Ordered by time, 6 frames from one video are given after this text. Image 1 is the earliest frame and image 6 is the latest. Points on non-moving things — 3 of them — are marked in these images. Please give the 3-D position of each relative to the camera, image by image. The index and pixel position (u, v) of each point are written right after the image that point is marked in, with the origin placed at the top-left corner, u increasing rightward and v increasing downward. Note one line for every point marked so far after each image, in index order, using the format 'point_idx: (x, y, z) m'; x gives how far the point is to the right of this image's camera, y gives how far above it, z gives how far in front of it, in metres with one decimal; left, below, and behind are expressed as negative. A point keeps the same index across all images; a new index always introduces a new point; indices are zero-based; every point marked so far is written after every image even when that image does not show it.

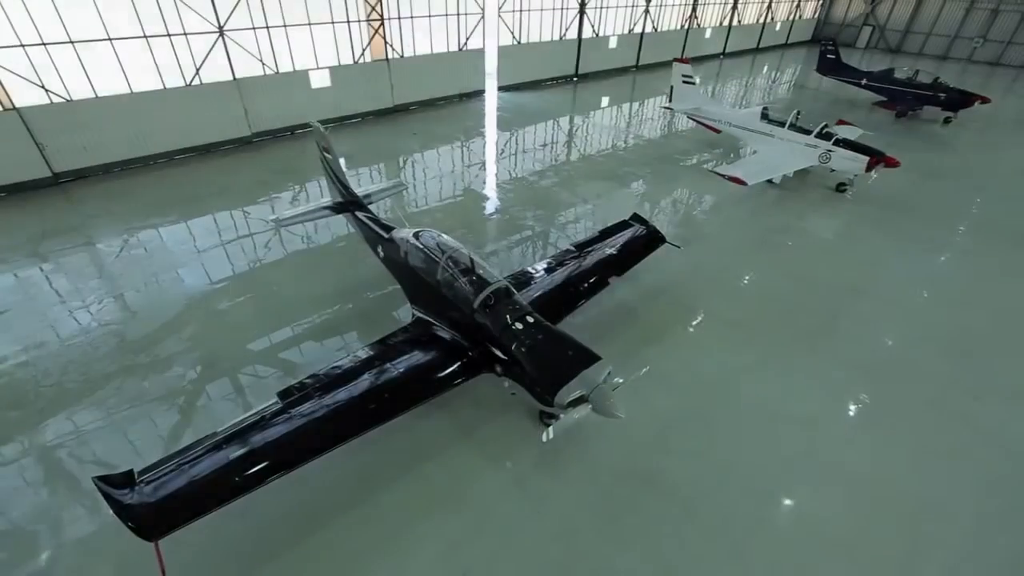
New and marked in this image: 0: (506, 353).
0: (-0.1, -0.6, +4.0) m
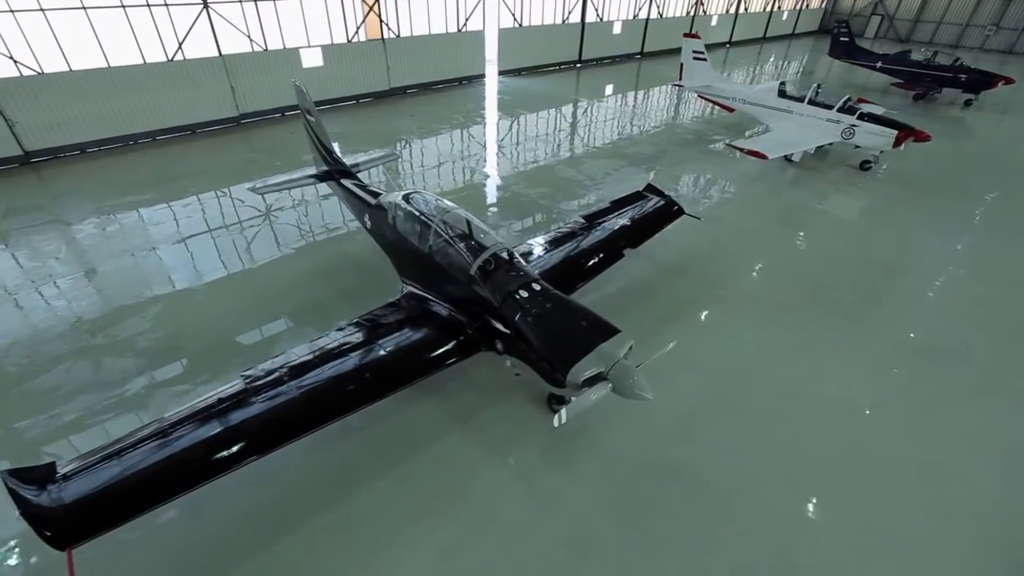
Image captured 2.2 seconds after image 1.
0: (0.0, -0.3, +3.4) m
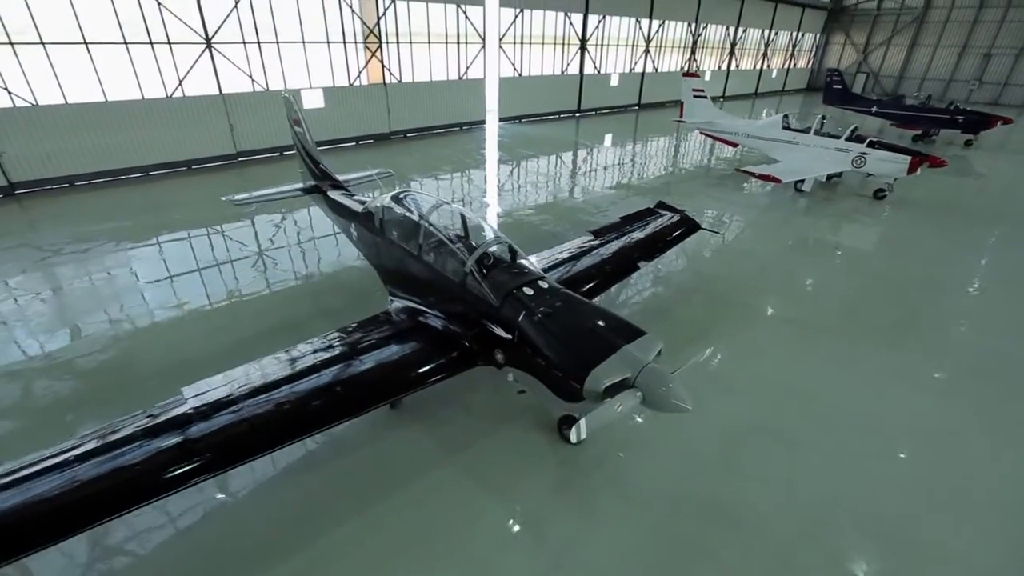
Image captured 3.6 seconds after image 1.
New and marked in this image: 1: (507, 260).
0: (0.0, -0.3, +2.9) m
1: (0.0, +0.2, +3.2) m
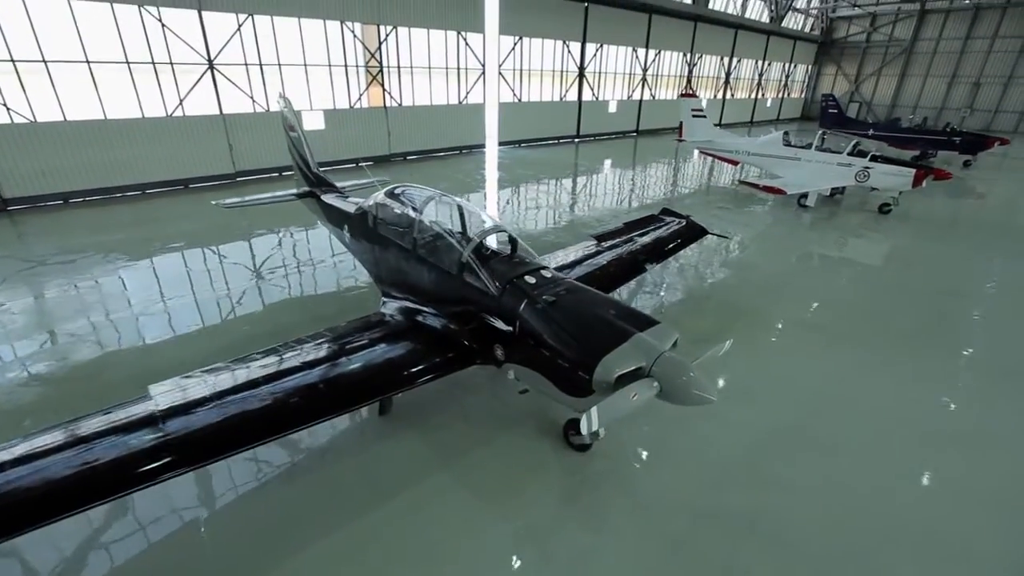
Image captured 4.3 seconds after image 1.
0: (0.0, -0.2, +2.6) m
1: (0.0, +0.3, +3.0) m
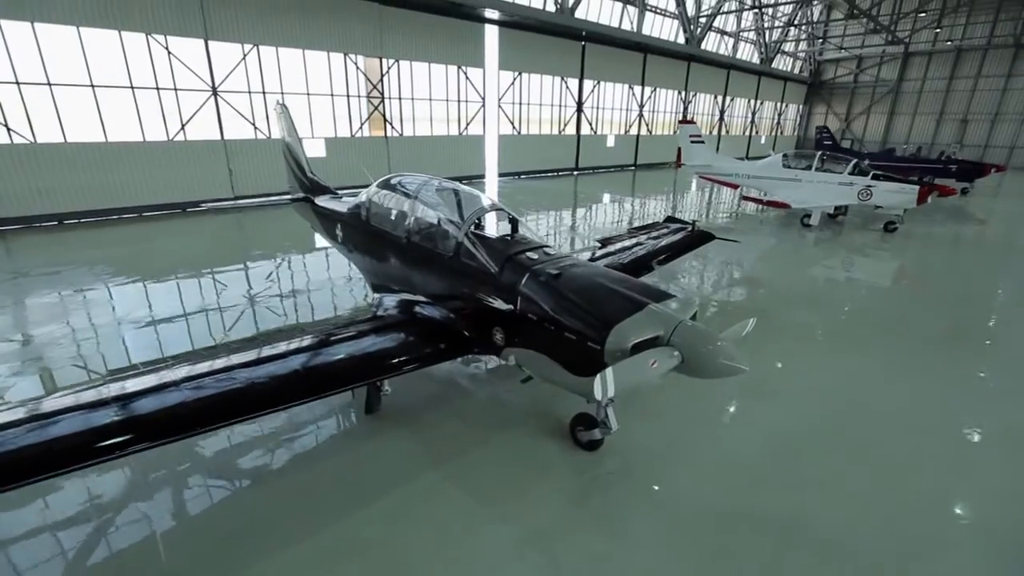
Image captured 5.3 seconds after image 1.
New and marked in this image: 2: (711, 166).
0: (0.0, -0.1, +2.4) m
1: (0.0, +0.3, +2.8) m
2: (+4.8, +2.9, +10.6) m
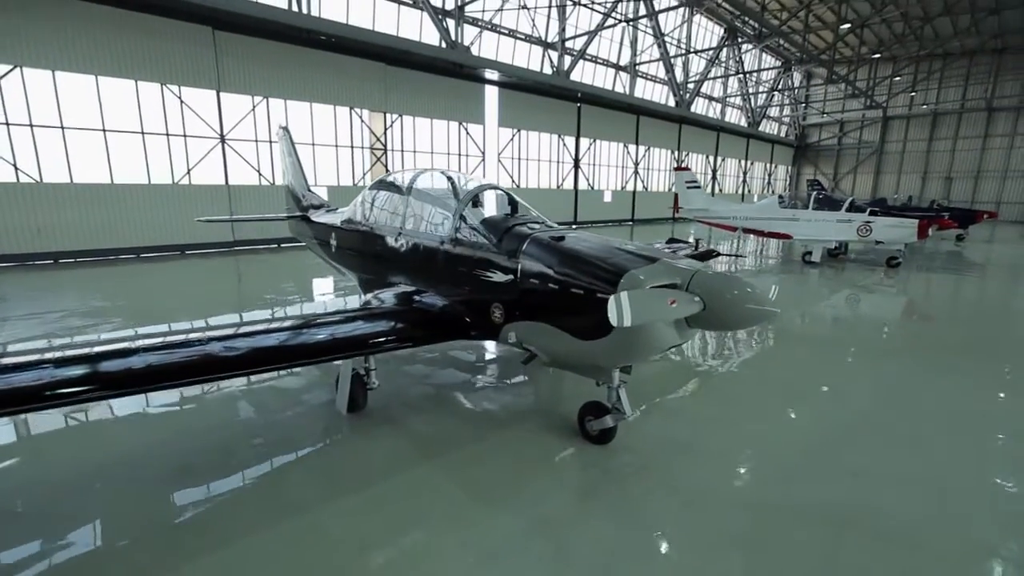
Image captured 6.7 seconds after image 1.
0: (0.0, +0.1, +2.2) m
1: (0.0, +0.4, +2.6) m
2: (+4.8, +1.8, +10.8) m
